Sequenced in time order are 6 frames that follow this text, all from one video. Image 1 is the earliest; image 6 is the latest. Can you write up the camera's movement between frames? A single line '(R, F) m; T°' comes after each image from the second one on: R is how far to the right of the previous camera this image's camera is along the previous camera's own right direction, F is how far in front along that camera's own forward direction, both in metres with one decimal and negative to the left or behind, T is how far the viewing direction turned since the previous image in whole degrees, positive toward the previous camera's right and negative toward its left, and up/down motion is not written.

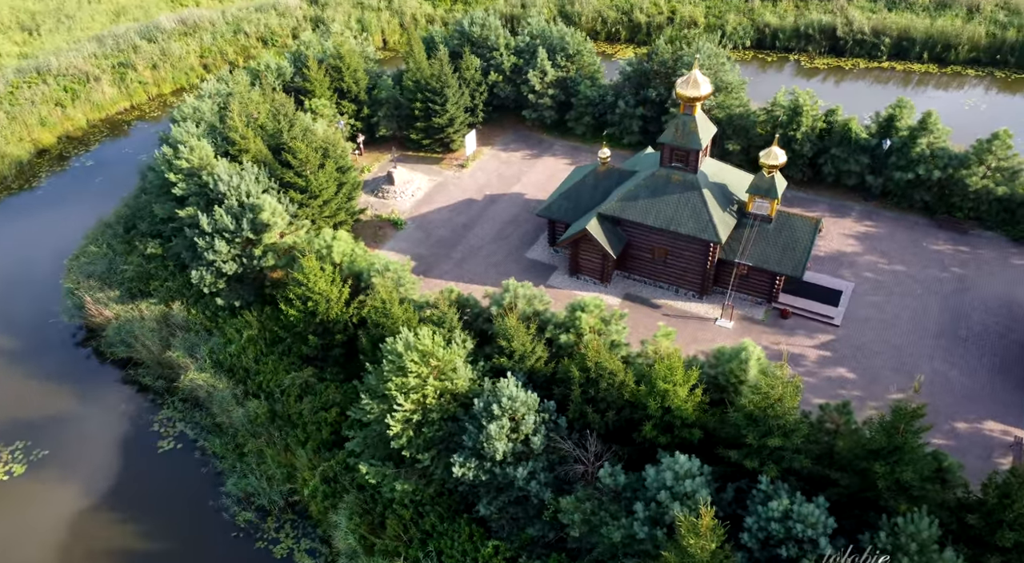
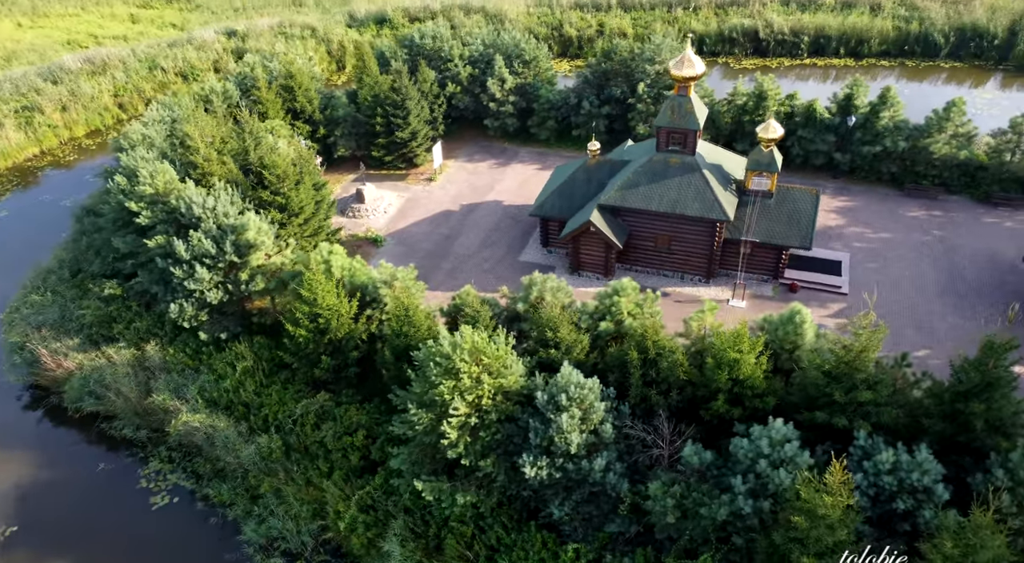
(-4.3, +1.6) m; +7°
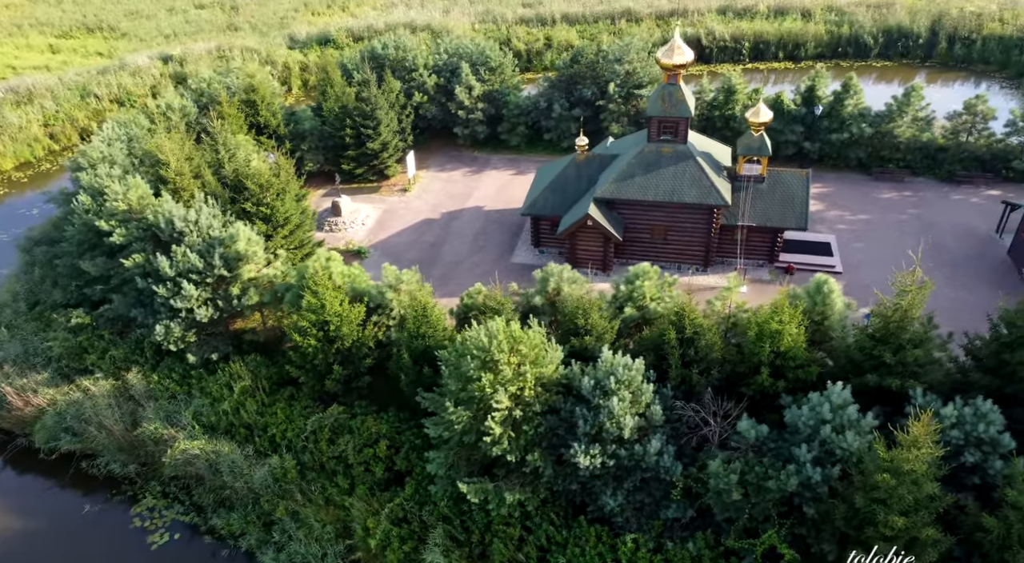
(-3.0, +1.0) m; +5°
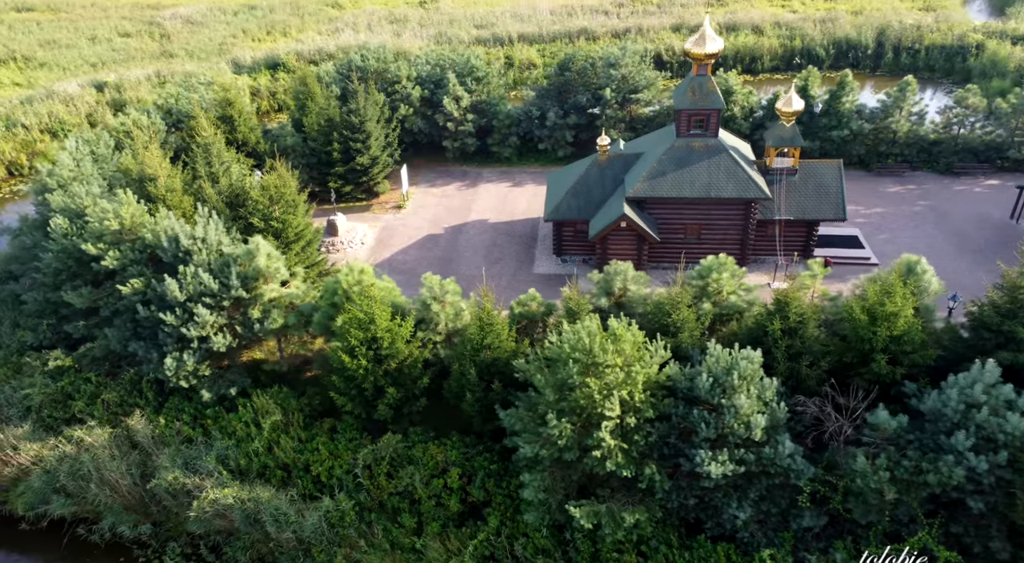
(-4.6, +2.6) m; +6°
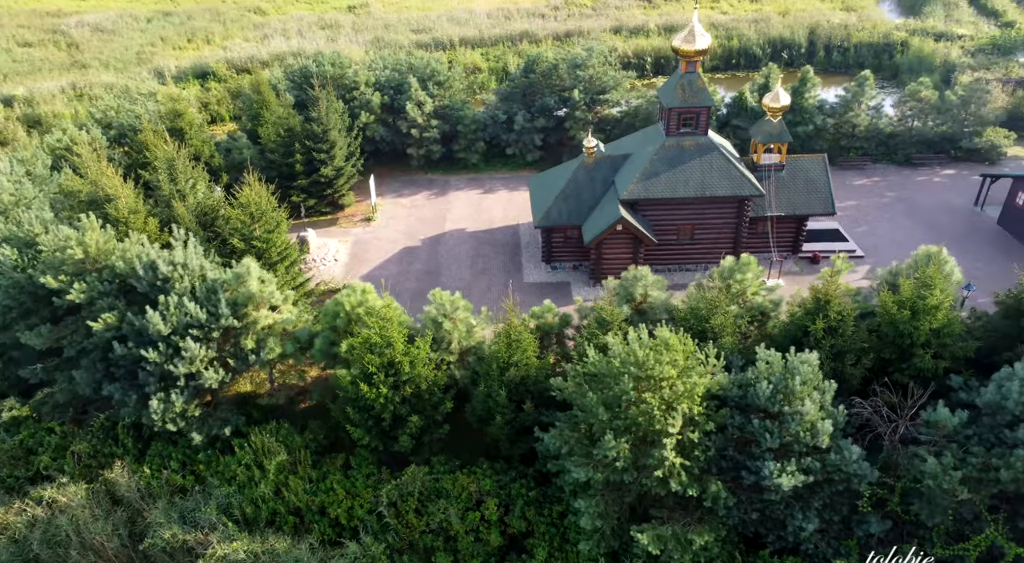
(-2.9, +1.5) m; +6°
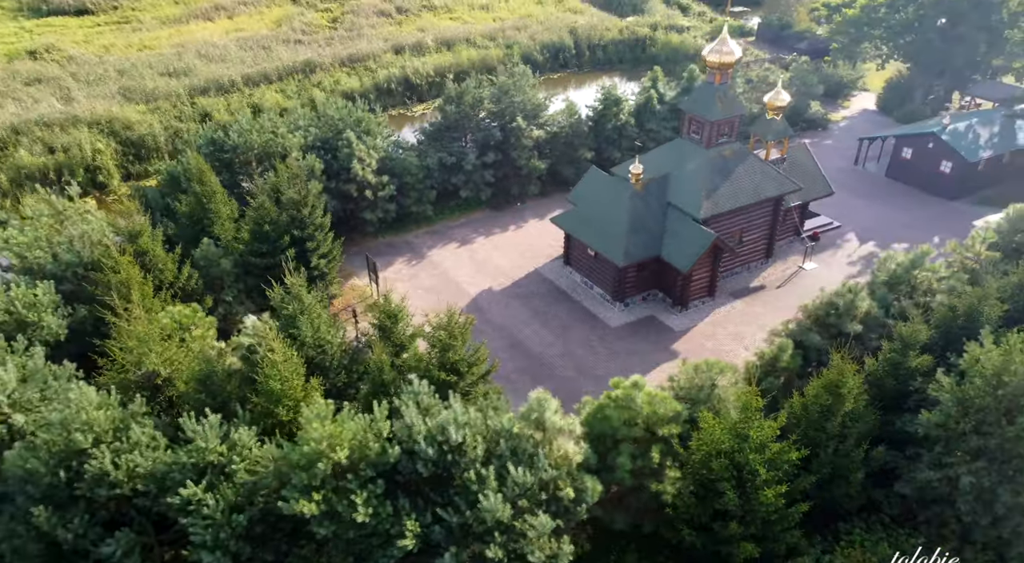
(-15.6, +6.6) m; +25°
